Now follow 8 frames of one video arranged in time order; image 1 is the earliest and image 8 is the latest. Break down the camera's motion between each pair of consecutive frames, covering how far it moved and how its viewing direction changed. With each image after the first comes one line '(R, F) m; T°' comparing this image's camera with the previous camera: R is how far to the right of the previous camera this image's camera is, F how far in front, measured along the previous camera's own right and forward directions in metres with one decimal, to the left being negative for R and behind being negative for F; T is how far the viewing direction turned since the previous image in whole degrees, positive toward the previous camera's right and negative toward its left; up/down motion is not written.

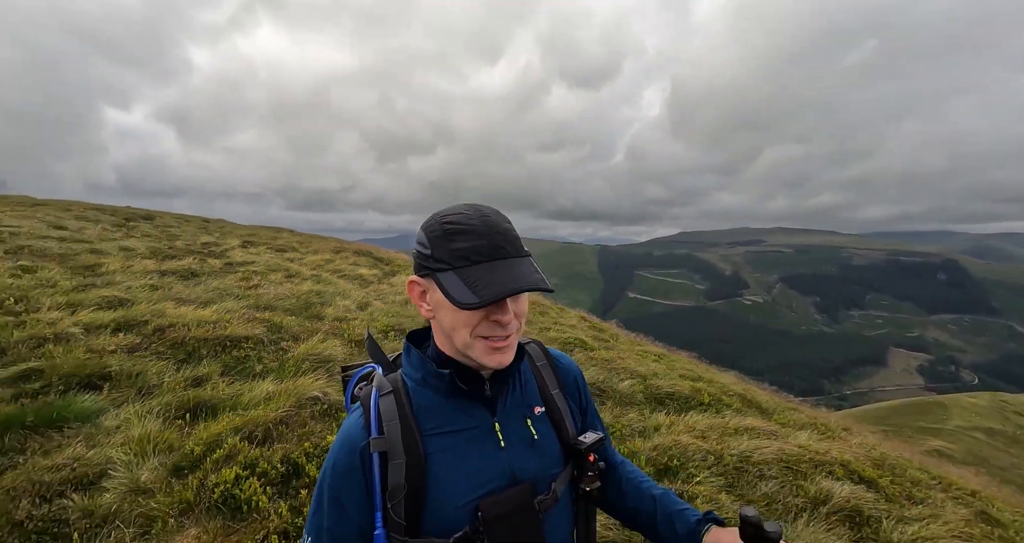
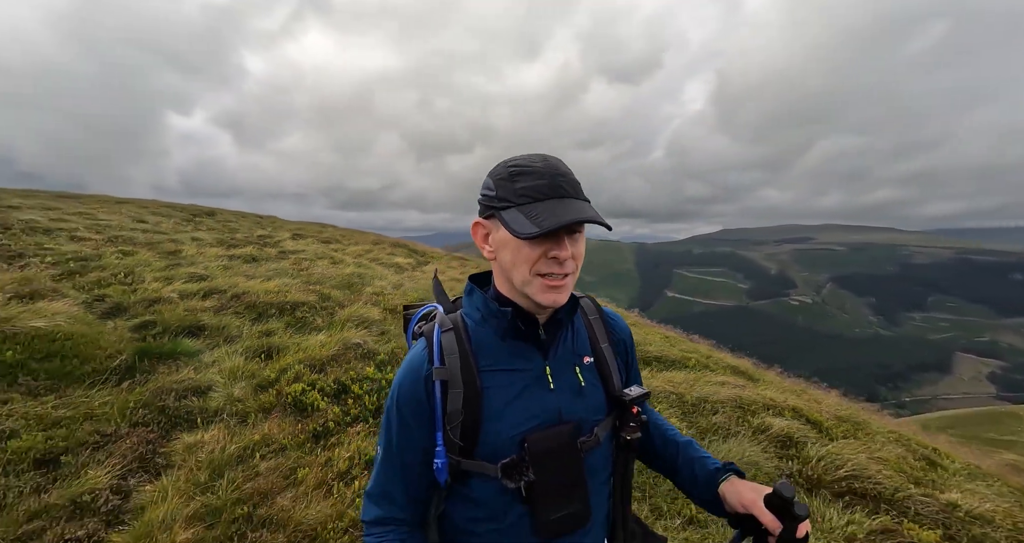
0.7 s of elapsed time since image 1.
(+0.2, -0.5) m; -4°
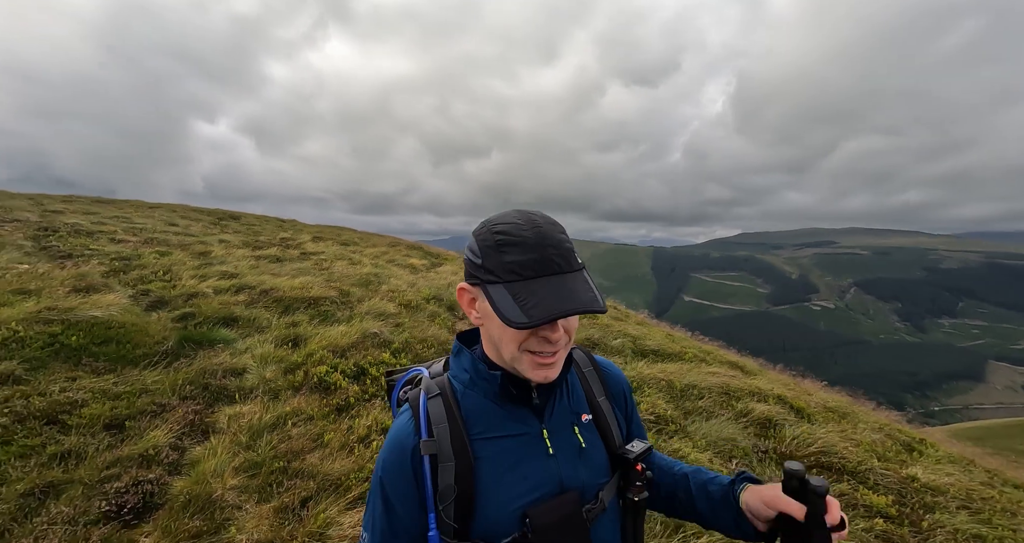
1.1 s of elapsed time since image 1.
(+0.1, -0.2) m; -2°
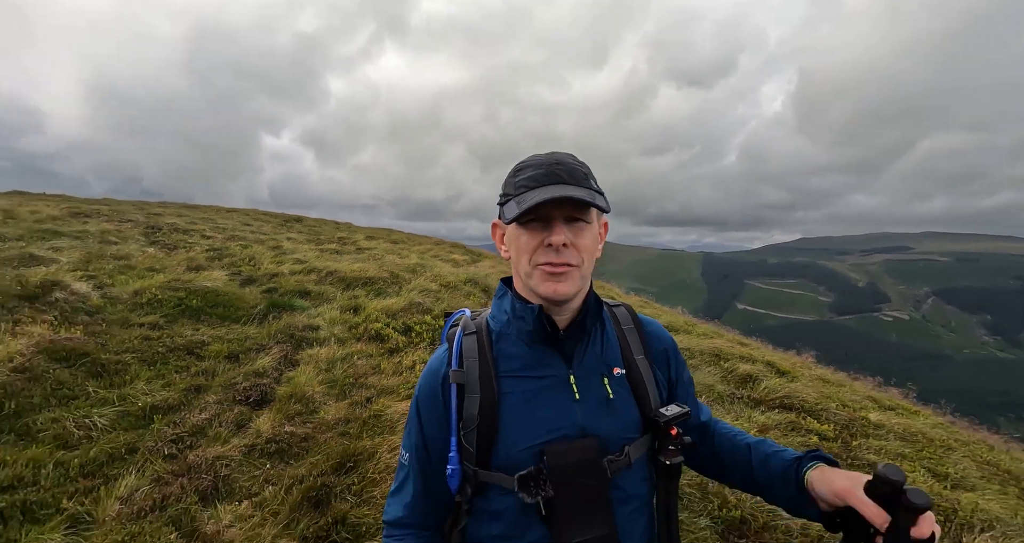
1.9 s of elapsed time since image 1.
(+0.2, -0.5) m; -5°
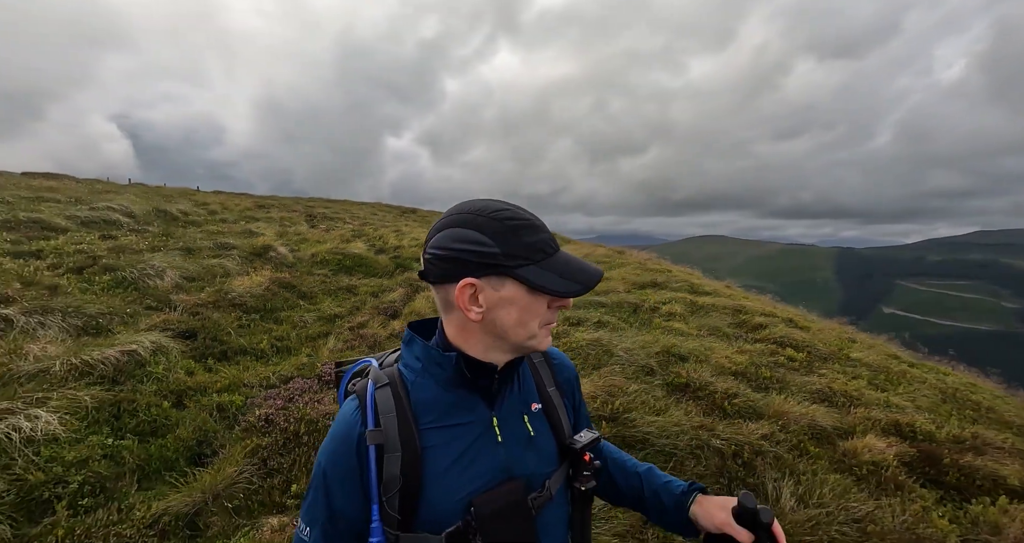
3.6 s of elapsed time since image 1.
(+0.8, +0.7) m; -13°
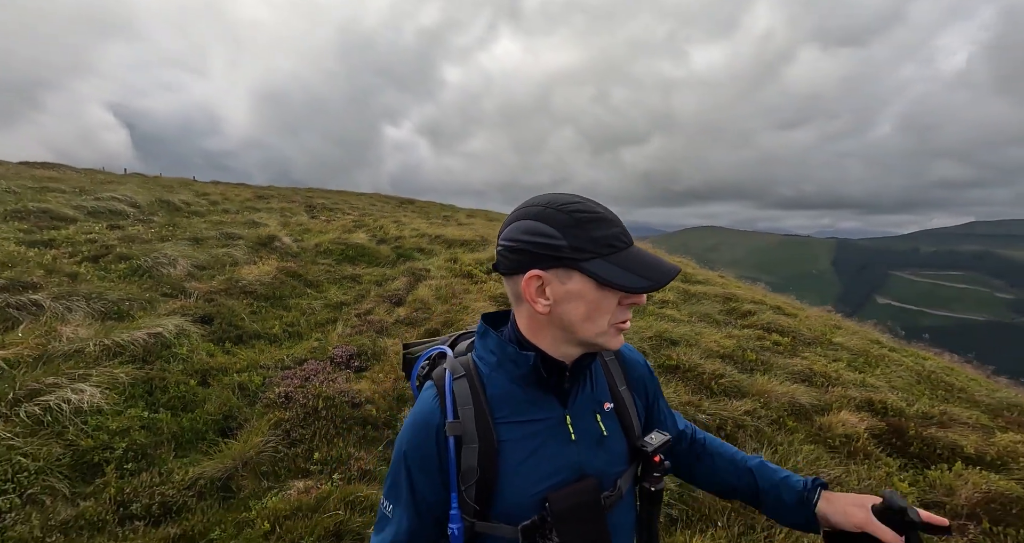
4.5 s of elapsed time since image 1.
(-0.1, -0.5) m; 0°
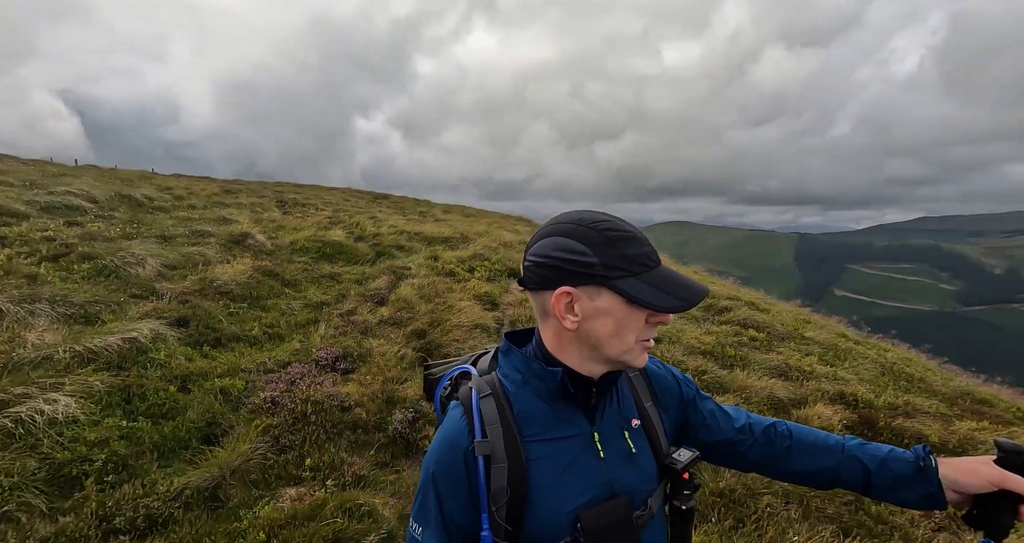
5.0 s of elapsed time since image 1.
(-0.3, 0.0) m; +3°
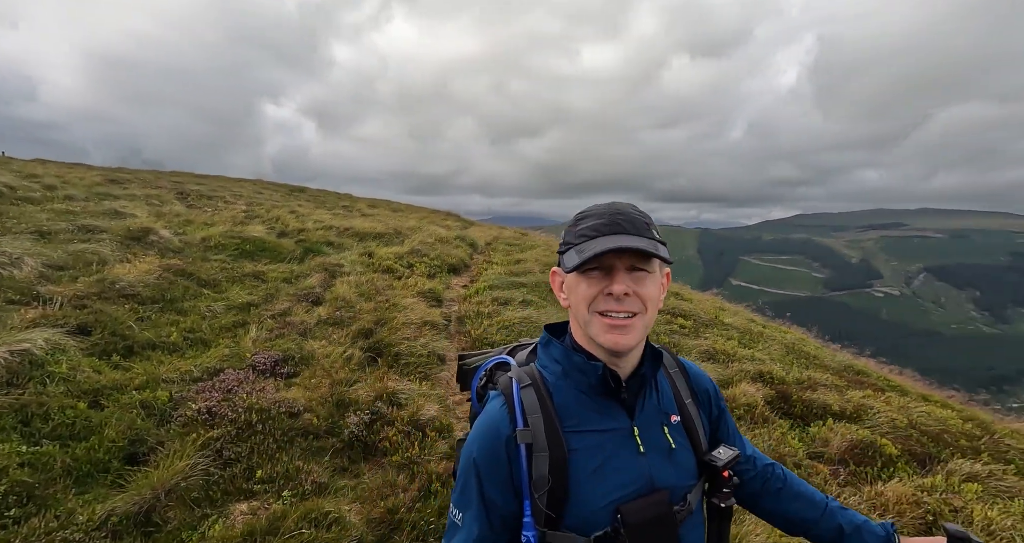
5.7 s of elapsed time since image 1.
(-0.6, +0.1) m; +9°
